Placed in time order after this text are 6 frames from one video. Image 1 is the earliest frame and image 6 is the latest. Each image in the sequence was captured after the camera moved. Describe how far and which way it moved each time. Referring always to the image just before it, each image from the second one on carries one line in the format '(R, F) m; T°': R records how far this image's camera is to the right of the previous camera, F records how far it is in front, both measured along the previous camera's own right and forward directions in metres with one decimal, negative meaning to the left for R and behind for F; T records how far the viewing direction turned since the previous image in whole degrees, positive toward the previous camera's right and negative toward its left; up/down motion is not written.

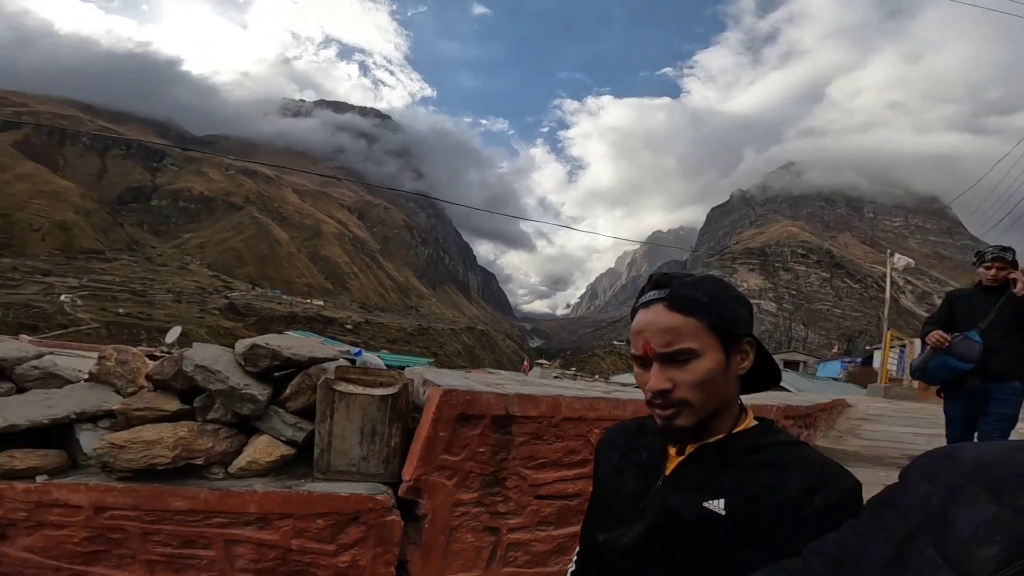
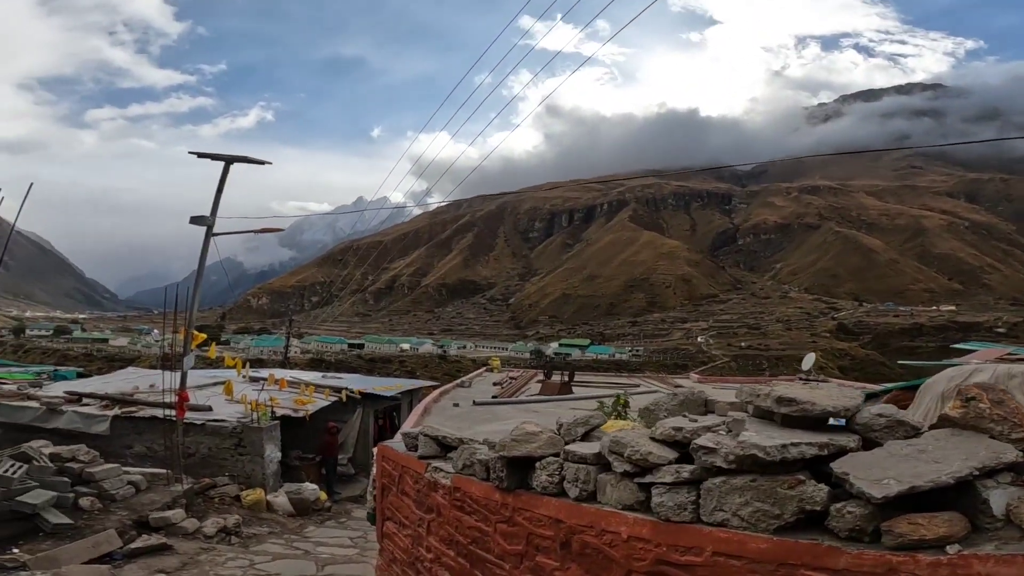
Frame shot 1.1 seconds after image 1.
(-0.4, +0.4) m; -16°
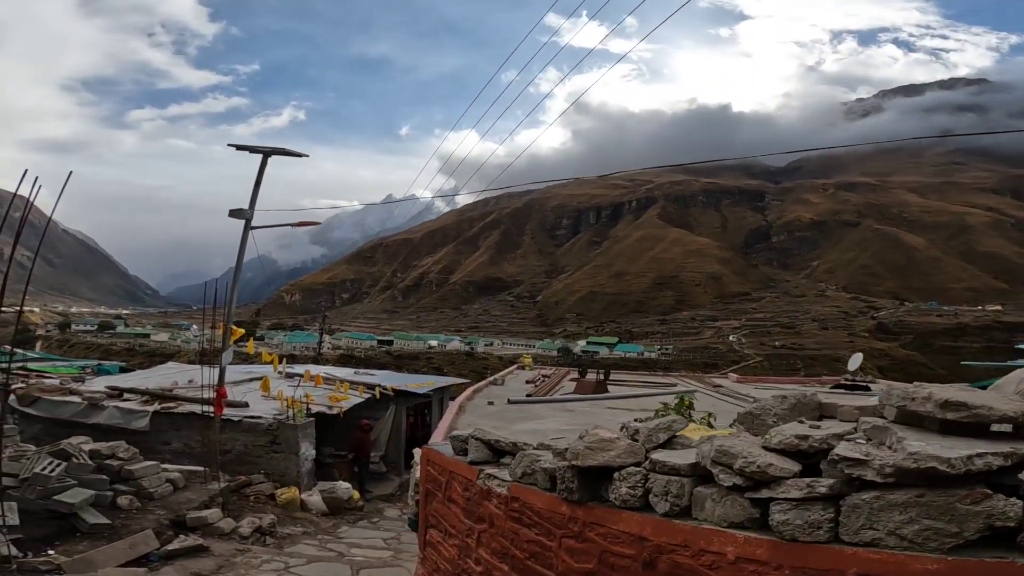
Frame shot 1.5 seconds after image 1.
(-0.1, +0.2) m; -3°
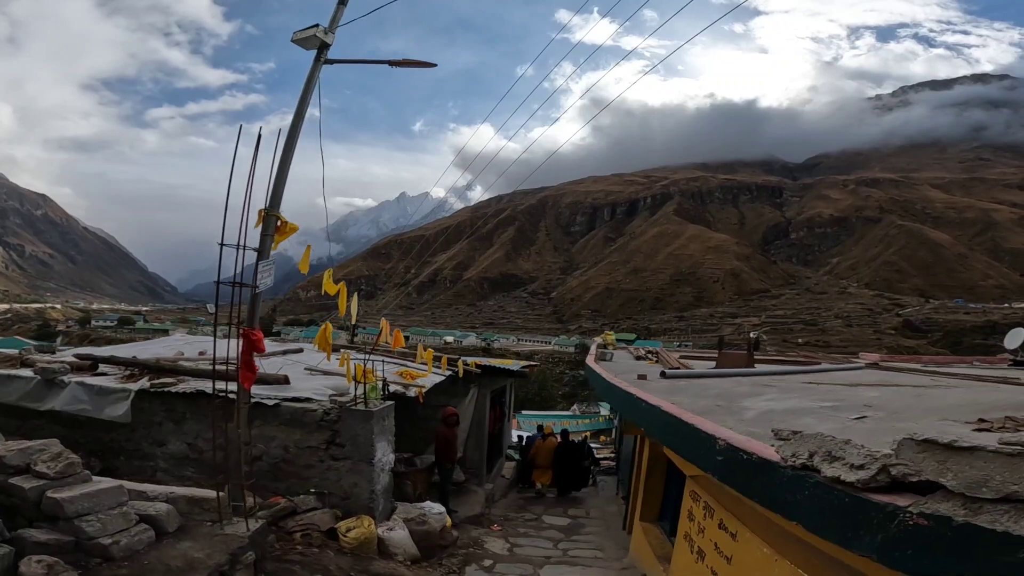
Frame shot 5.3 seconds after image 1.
(-1.7, +3.6) m; -1°
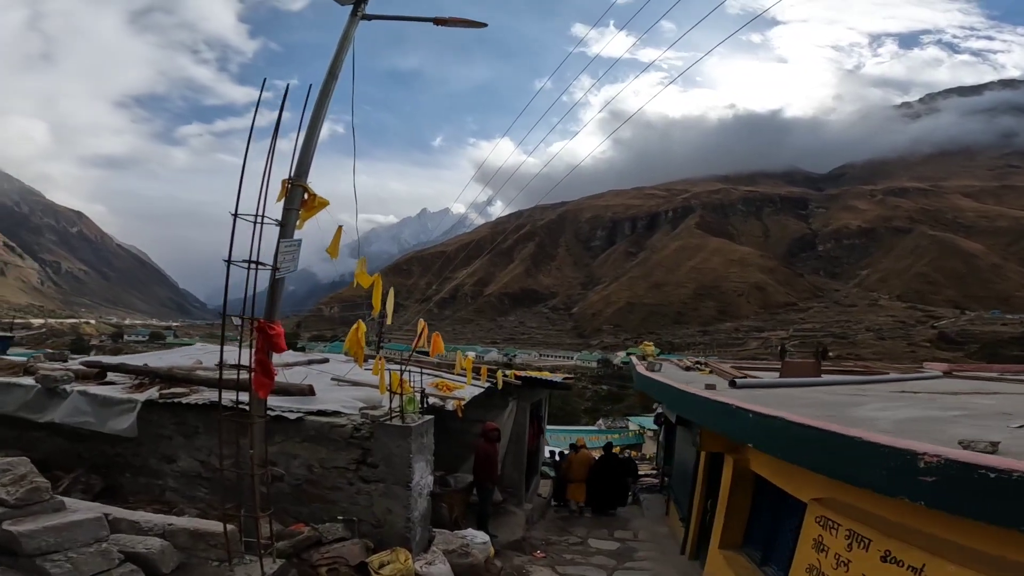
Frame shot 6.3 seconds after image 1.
(-0.3, +0.8) m; -2°
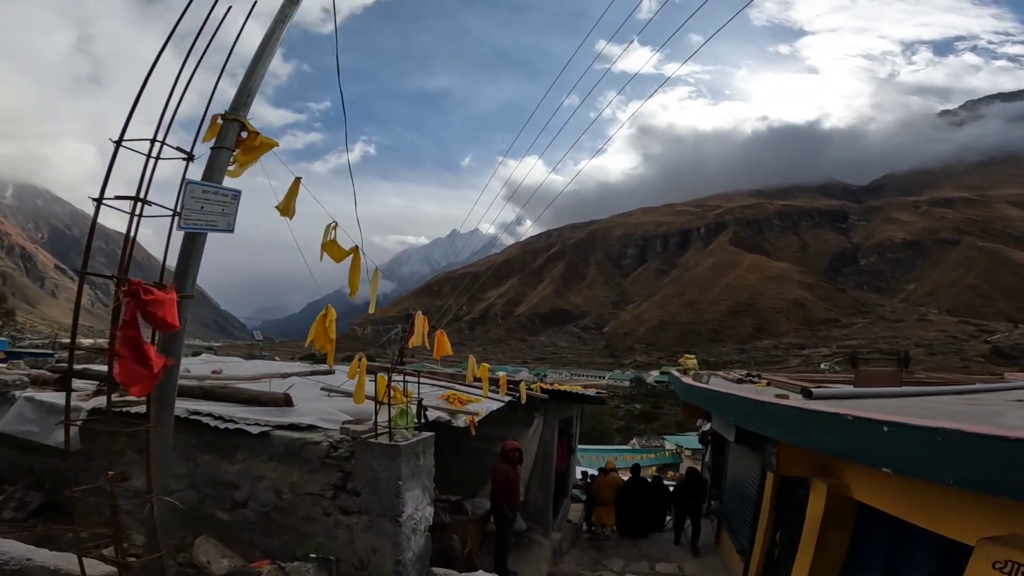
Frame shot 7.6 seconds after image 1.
(+0.1, +1.1) m; -3°
